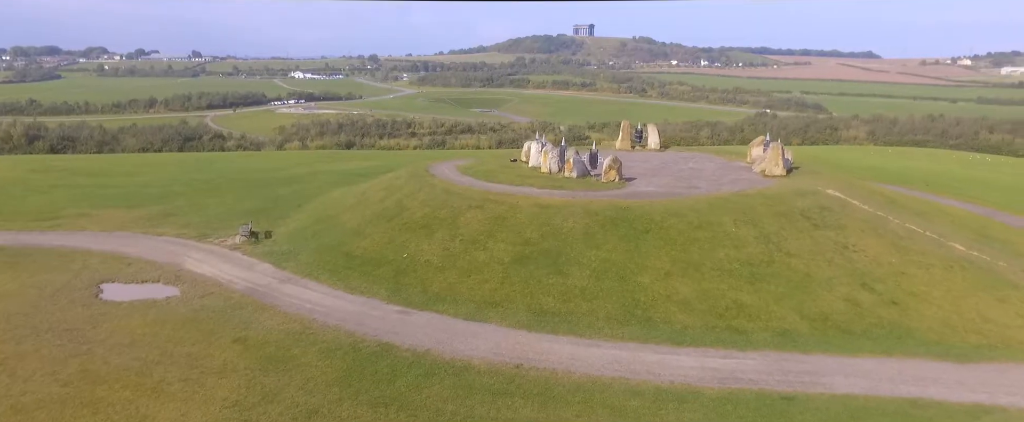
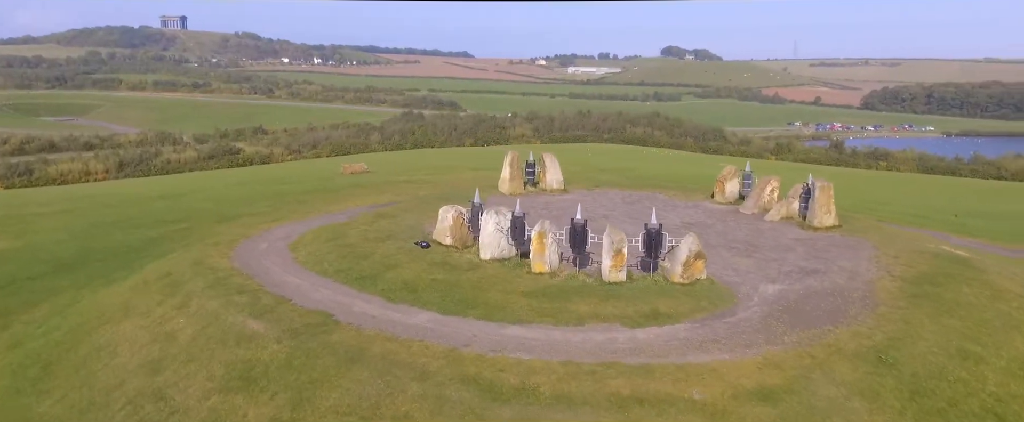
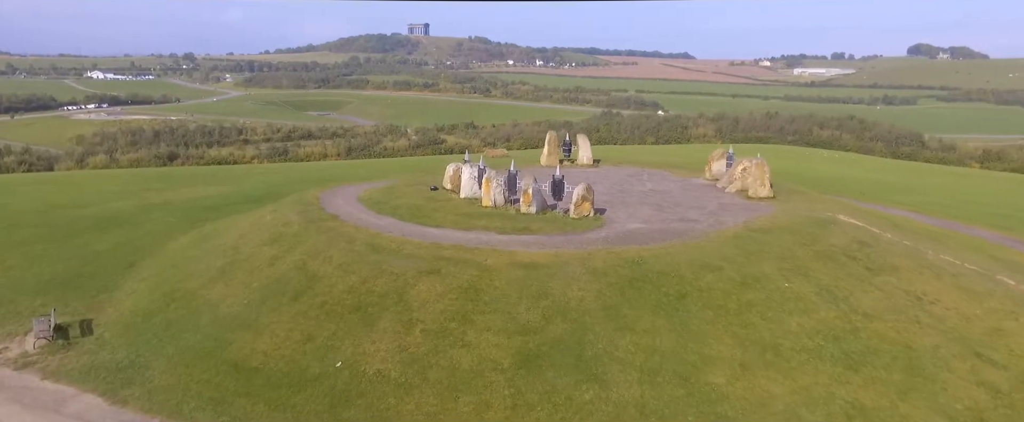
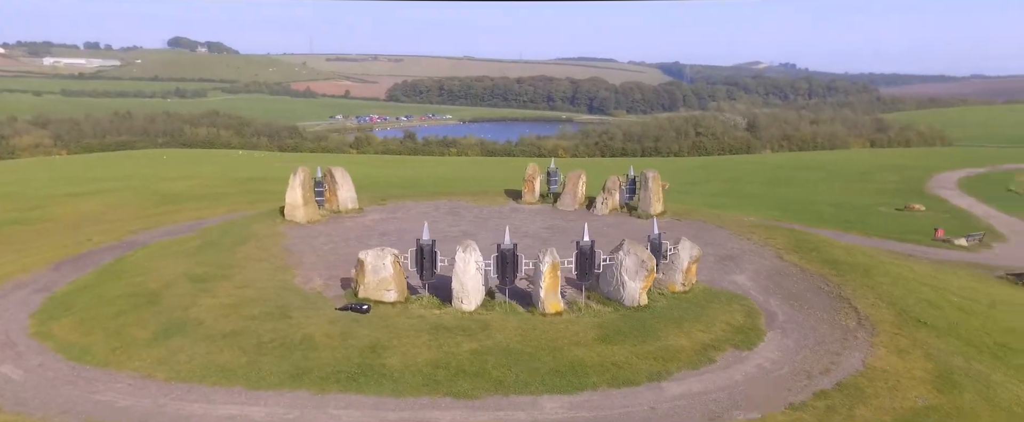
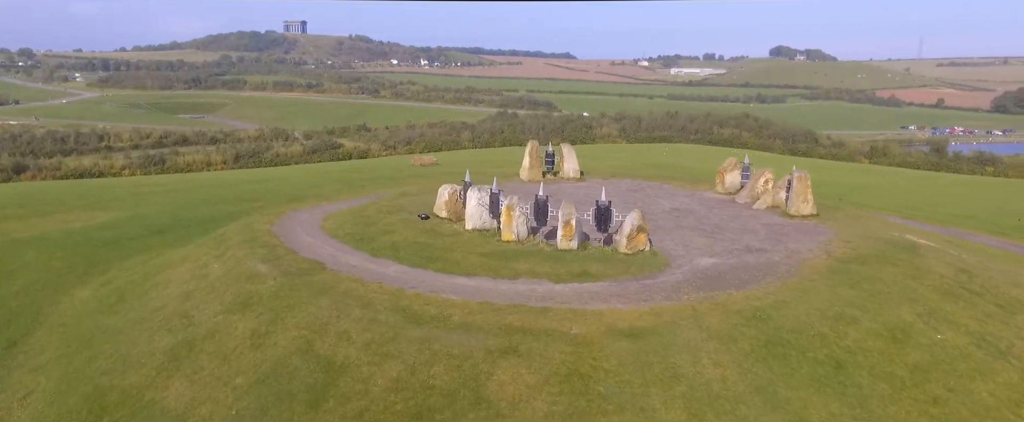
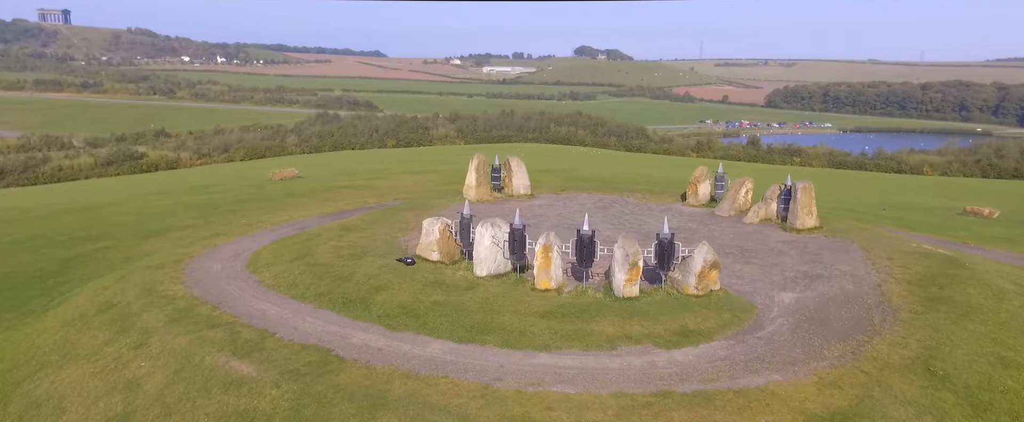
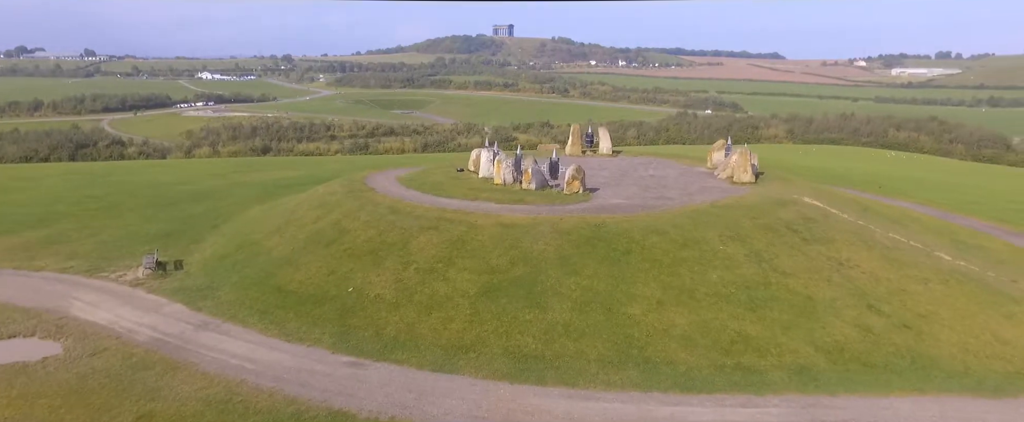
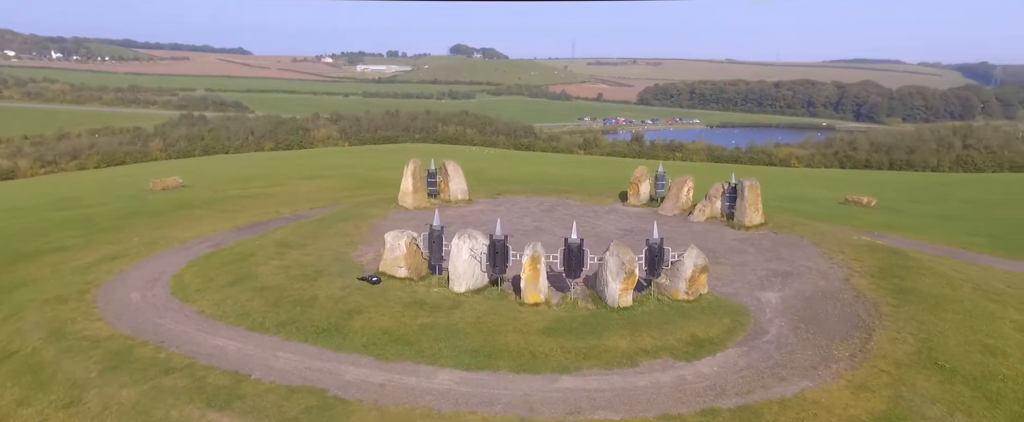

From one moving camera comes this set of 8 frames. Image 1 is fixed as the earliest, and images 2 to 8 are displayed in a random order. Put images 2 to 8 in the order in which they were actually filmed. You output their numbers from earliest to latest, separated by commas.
7, 3, 5, 2, 6, 8, 4
